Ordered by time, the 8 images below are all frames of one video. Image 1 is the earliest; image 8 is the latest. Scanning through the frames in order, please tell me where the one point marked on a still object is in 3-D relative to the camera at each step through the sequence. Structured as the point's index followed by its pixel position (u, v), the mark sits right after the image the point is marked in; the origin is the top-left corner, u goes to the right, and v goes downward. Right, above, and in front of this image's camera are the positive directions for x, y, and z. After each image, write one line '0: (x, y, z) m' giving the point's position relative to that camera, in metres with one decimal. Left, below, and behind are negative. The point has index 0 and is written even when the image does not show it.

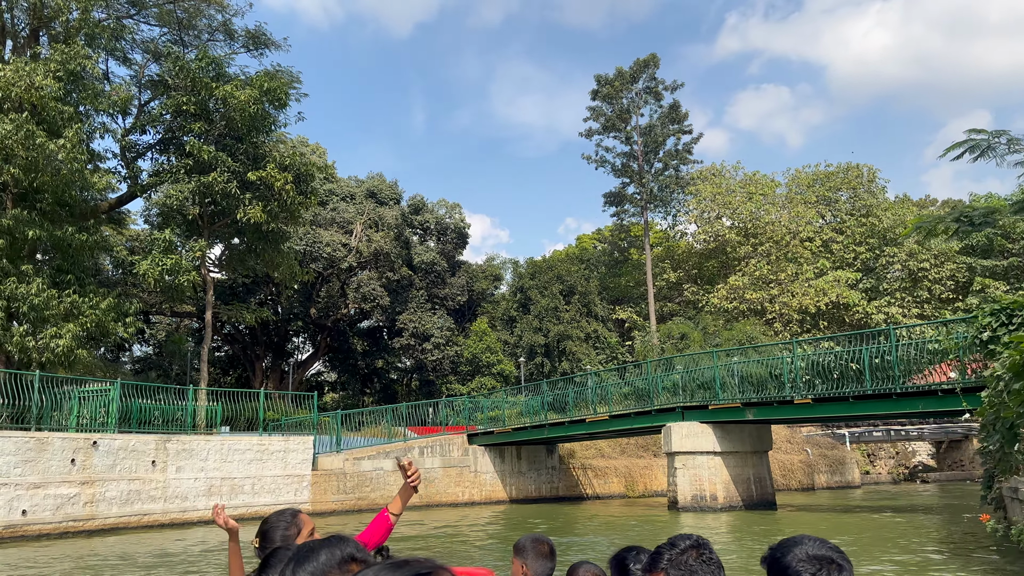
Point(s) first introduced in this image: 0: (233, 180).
0: (-6.5, +2.6, +19.4) m
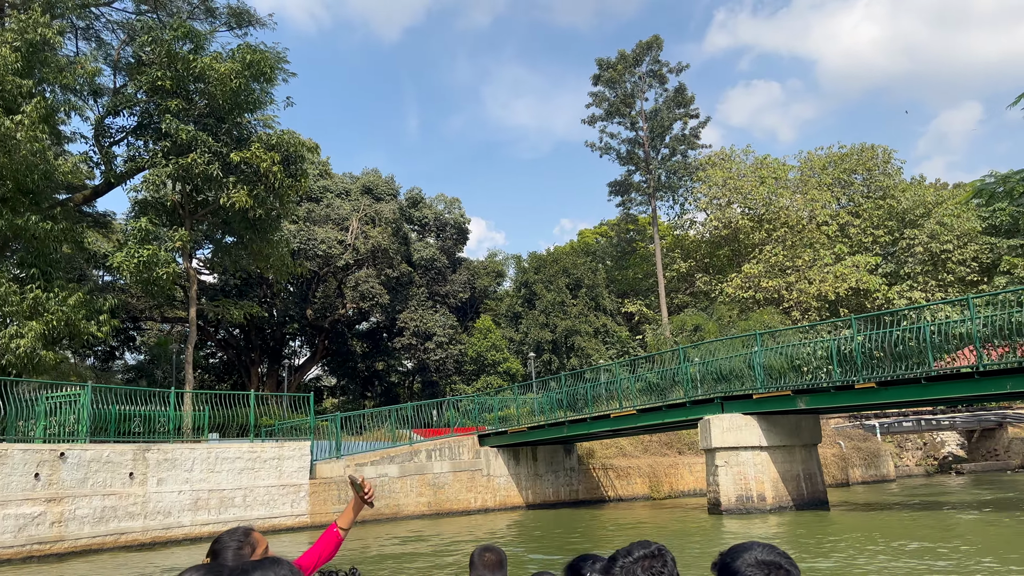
0: (-6.3, +2.7, +17.7) m
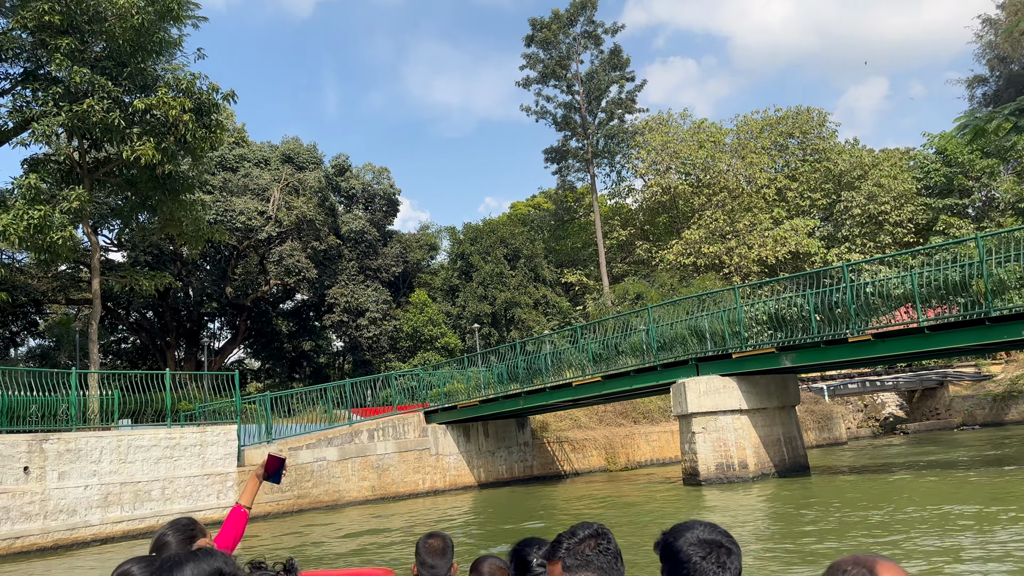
0: (-7.4, +3.3, +15.5) m
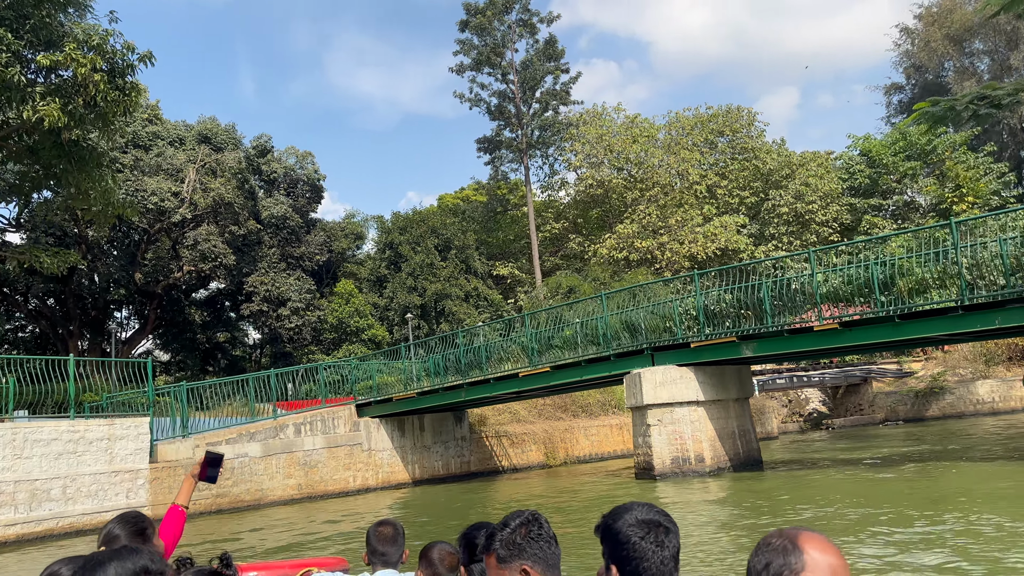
0: (-8.3, +3.7, +13.9) m
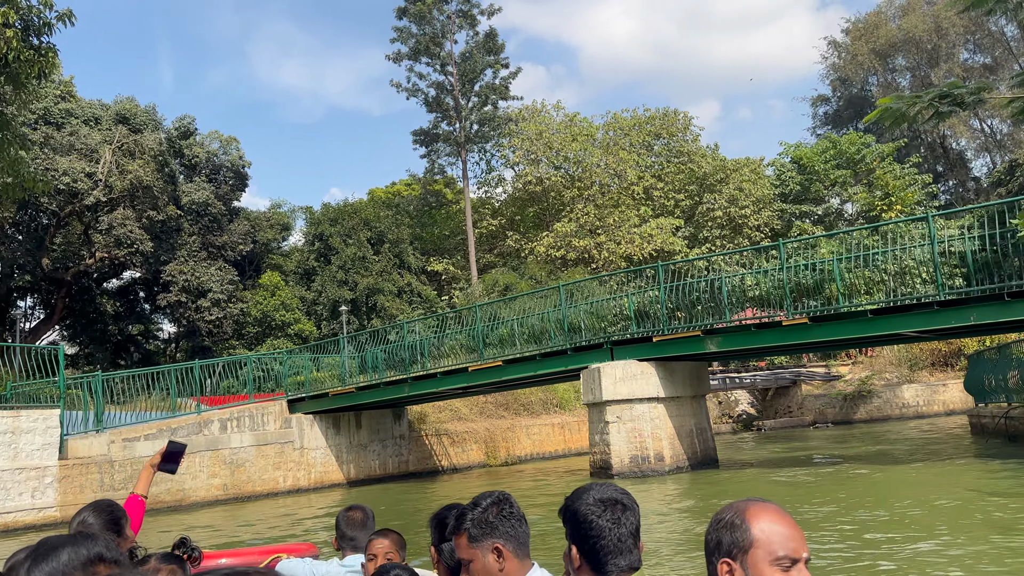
0: (-9.0, +4.1, +12.4) m
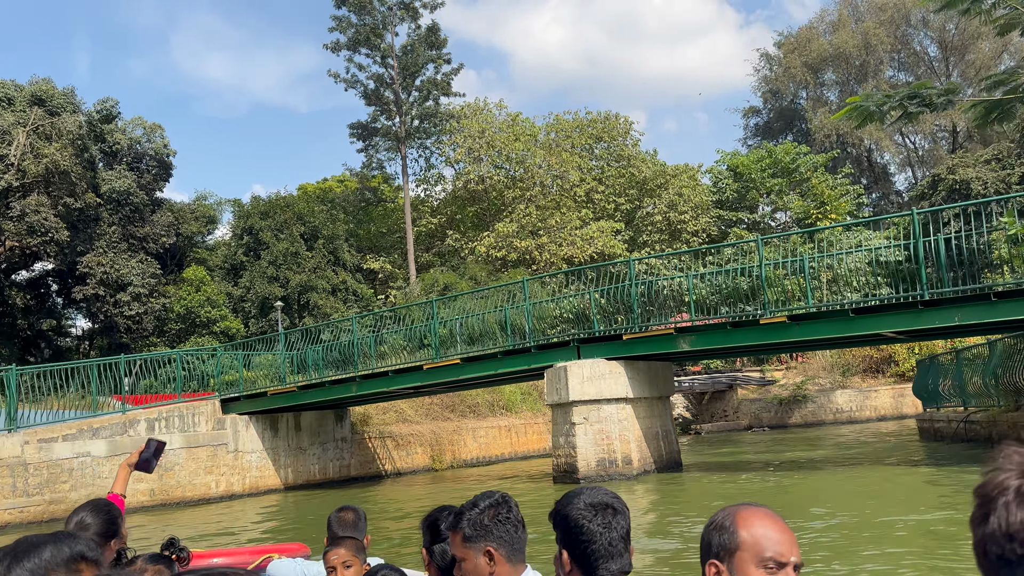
0: (-9.4, +4.3, +11.0) m
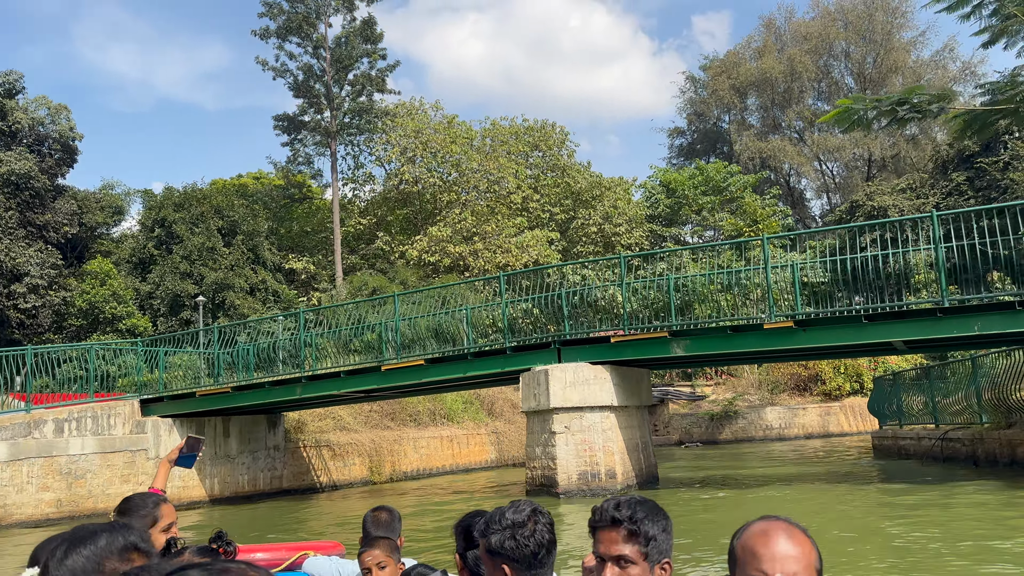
0: (-9.4, +4.8, +9.1) m
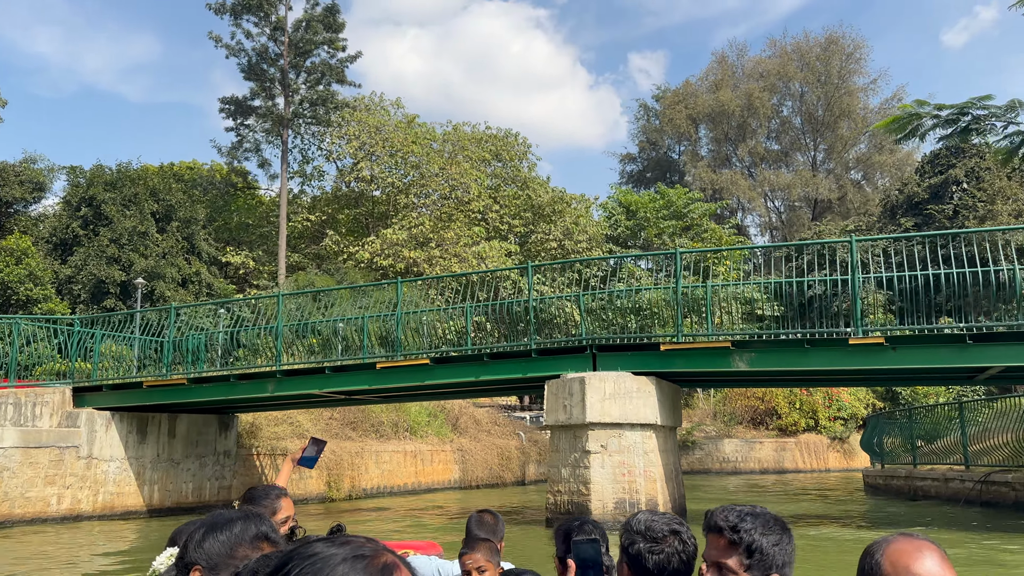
0: (-8.5, +5.5, +6.9) m
